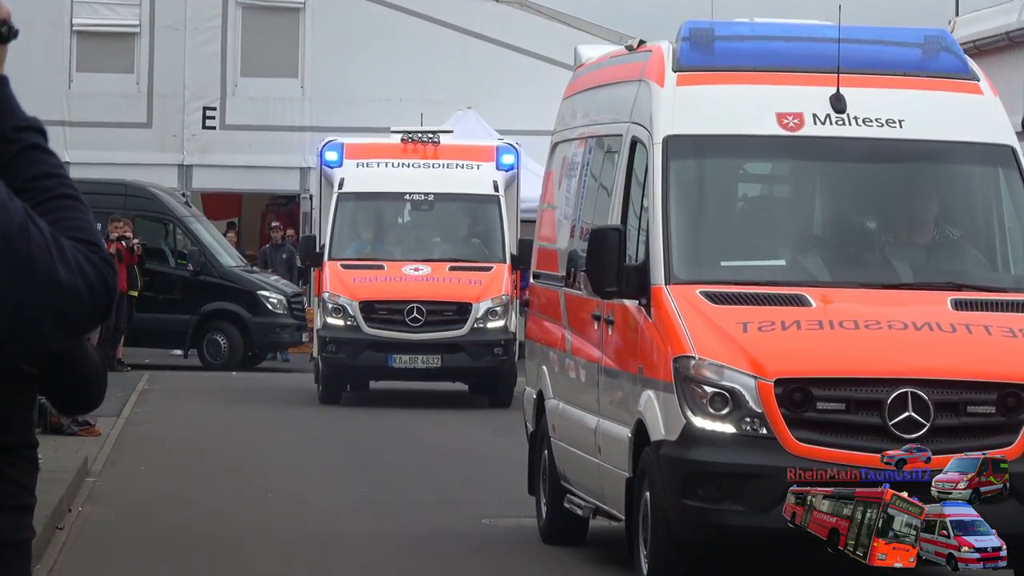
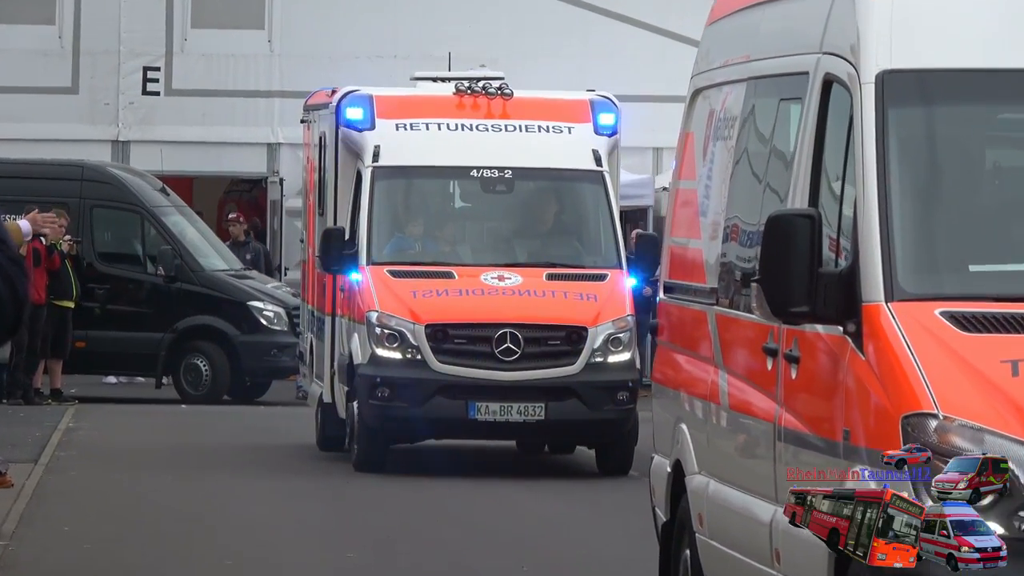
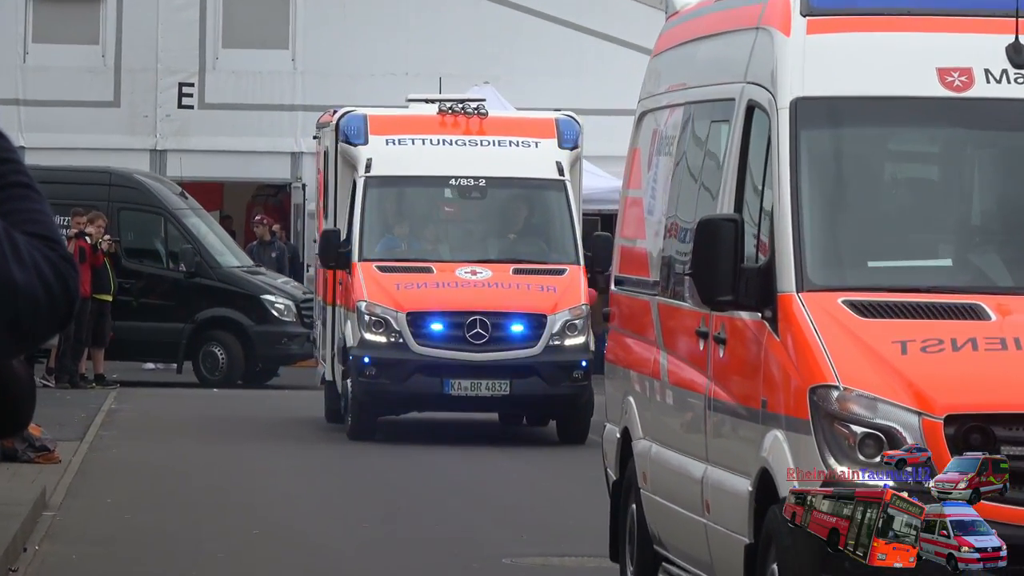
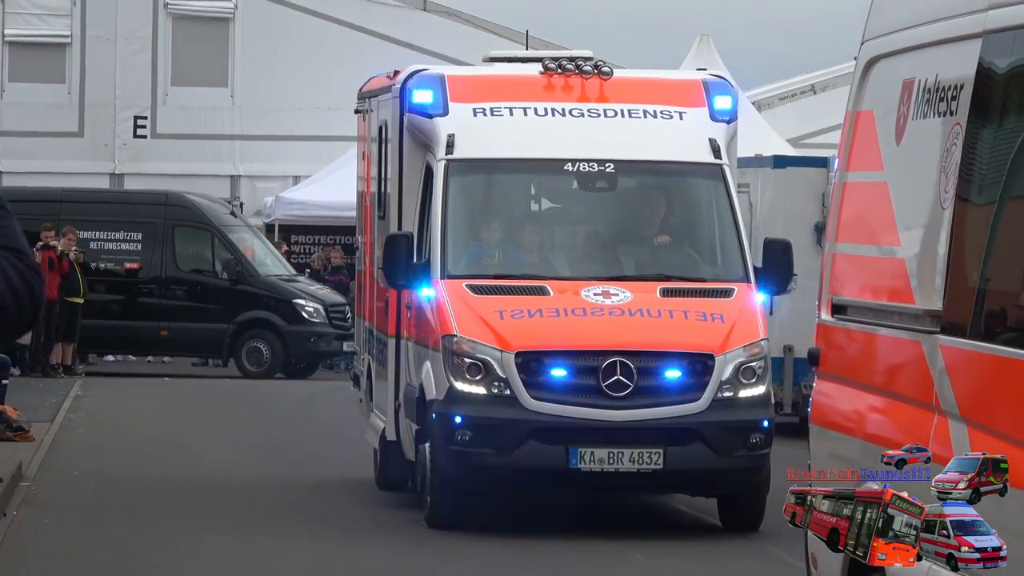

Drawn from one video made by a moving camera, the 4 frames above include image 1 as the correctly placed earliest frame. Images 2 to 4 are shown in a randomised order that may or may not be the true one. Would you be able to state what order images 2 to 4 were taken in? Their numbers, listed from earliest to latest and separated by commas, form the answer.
3, 2, 4
